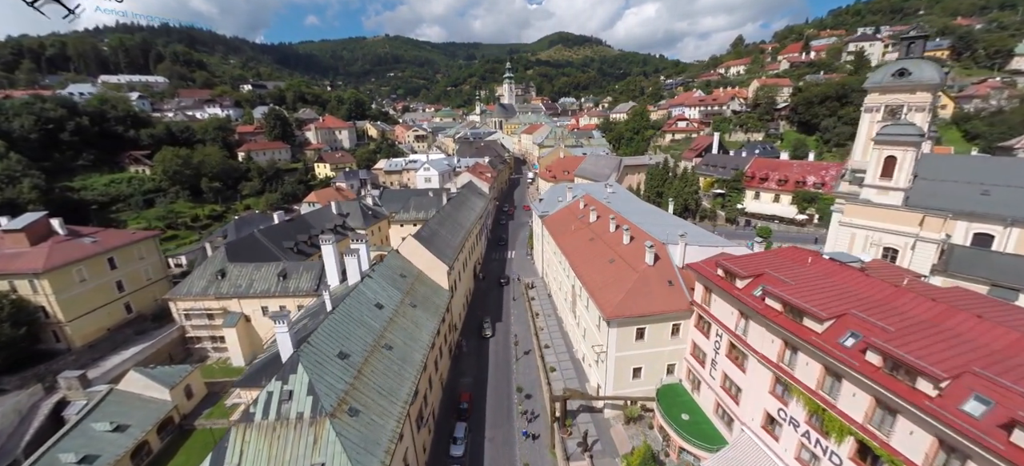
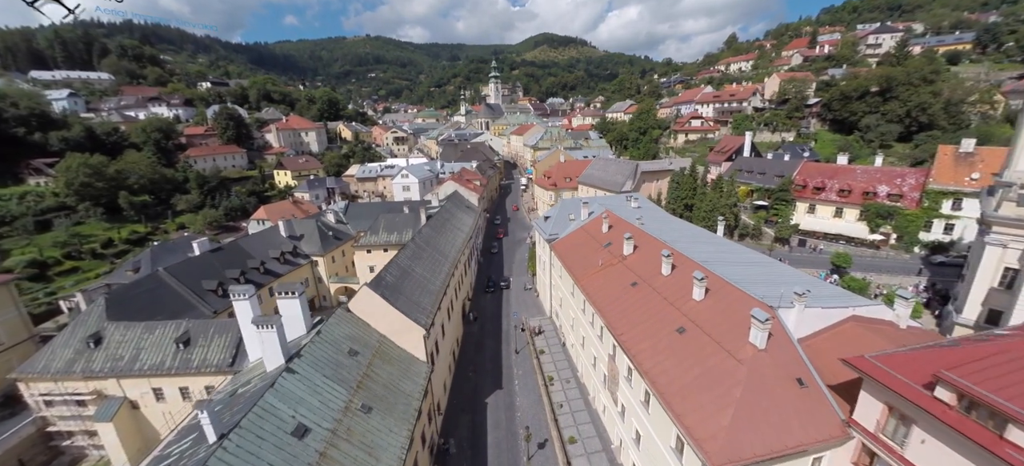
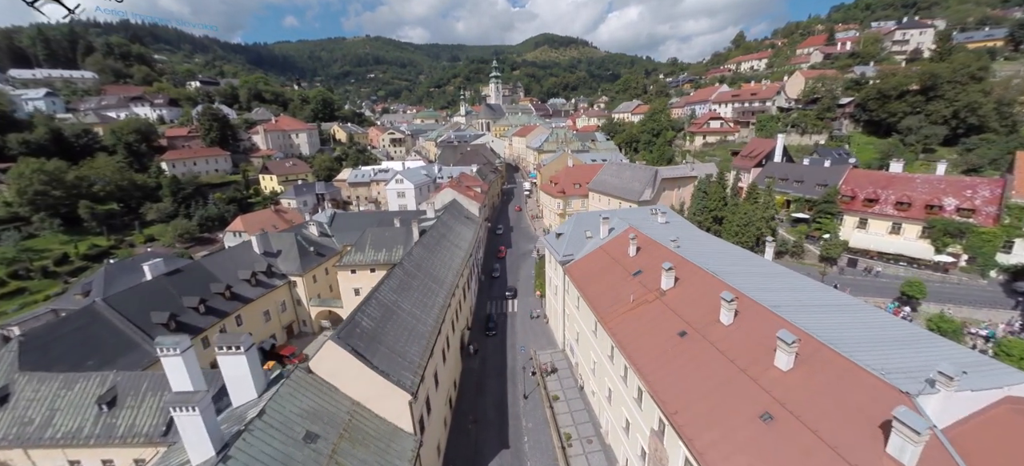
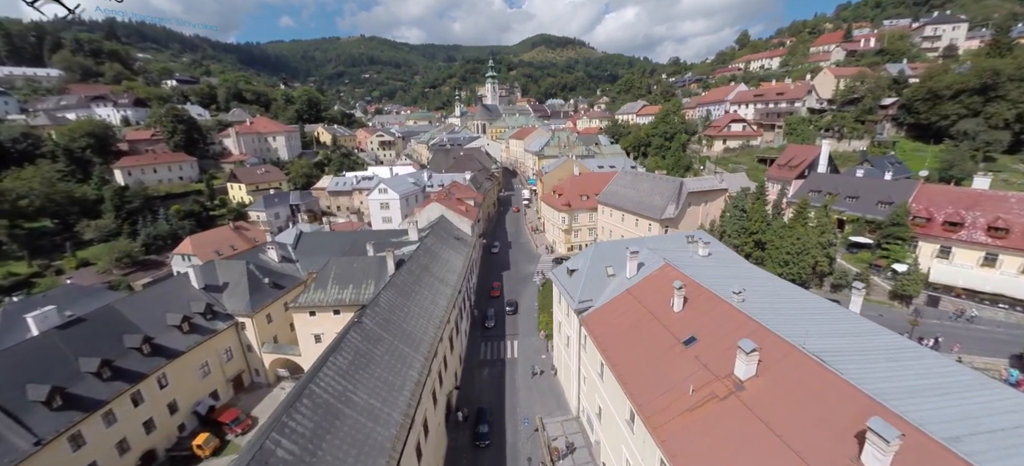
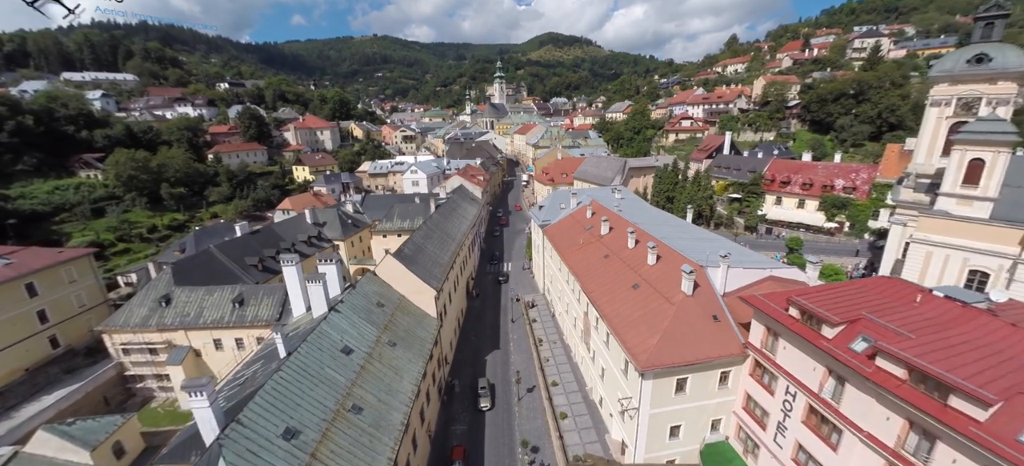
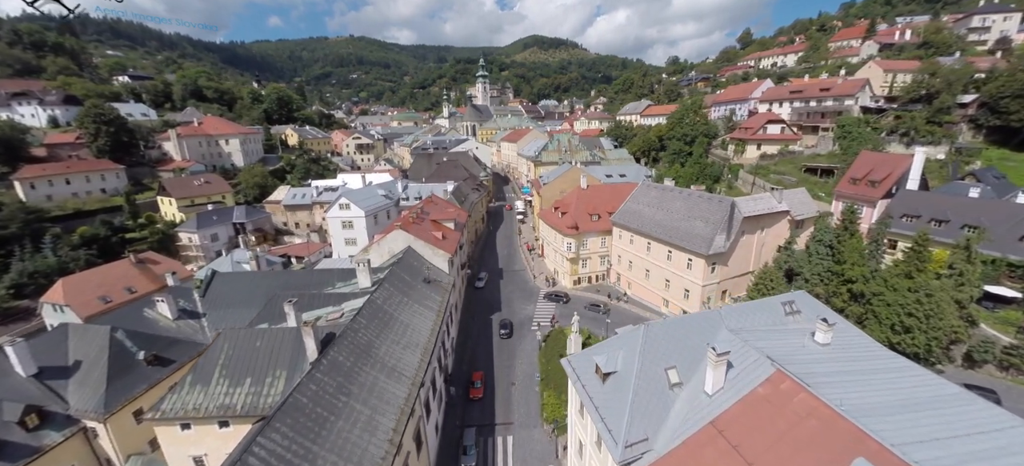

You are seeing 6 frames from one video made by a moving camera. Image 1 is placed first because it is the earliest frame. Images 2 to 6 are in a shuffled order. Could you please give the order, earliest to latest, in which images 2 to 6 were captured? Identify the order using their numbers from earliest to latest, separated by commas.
5, 2, 3, 4, 6
